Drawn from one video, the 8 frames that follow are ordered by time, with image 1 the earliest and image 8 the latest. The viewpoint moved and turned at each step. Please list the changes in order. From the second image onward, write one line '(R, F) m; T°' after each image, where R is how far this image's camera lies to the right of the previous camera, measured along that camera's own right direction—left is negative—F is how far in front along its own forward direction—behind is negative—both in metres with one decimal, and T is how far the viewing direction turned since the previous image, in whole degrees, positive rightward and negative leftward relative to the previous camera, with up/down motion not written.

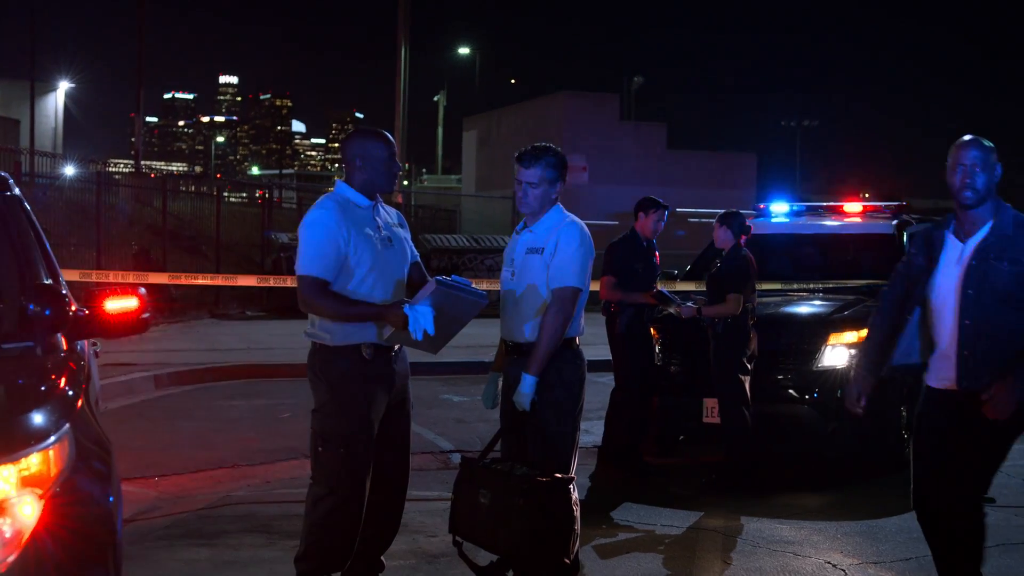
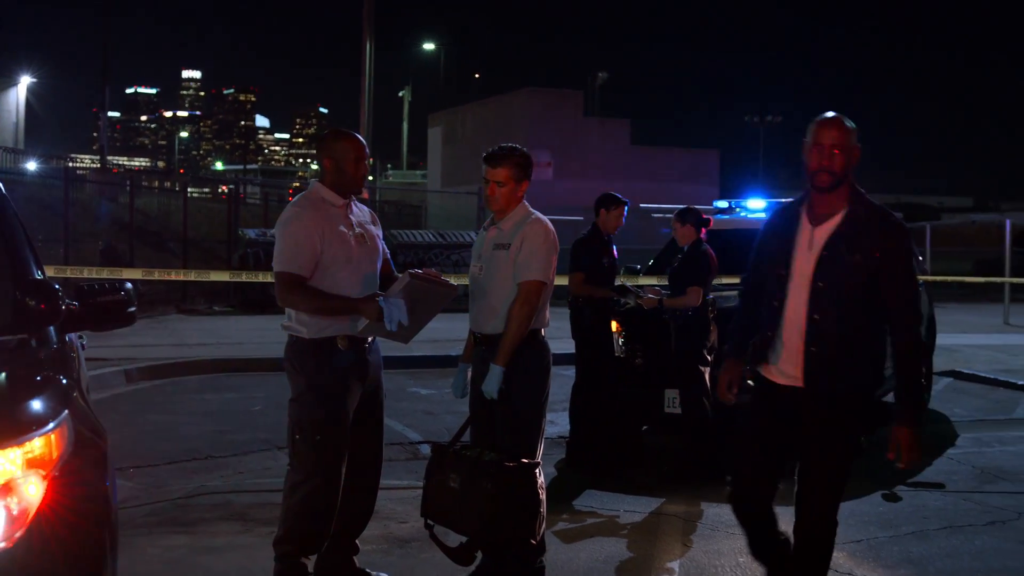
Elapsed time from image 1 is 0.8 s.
(0.0, -0.2) m; +1°
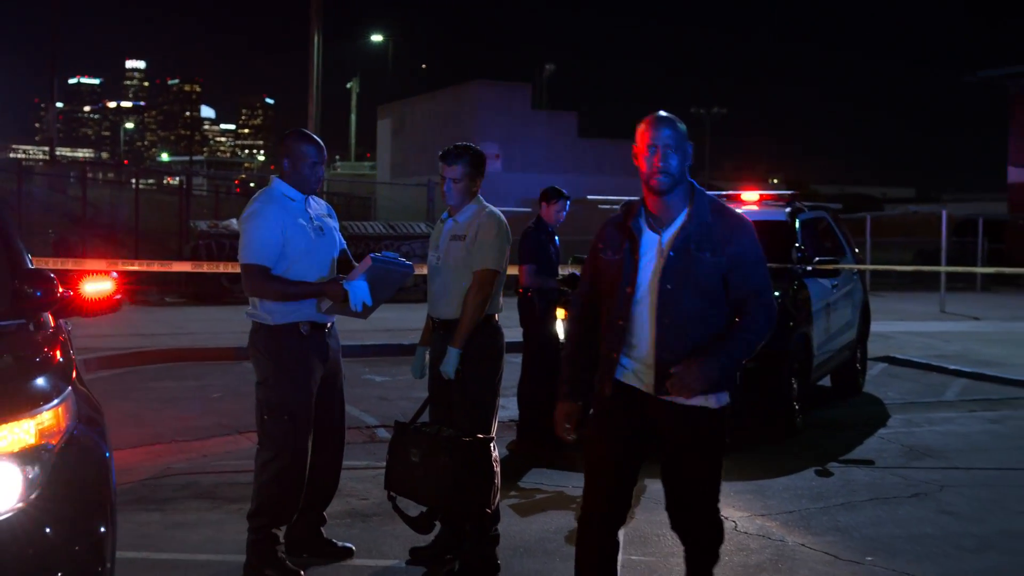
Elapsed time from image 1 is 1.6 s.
(0.0, -0.3) m; +2°
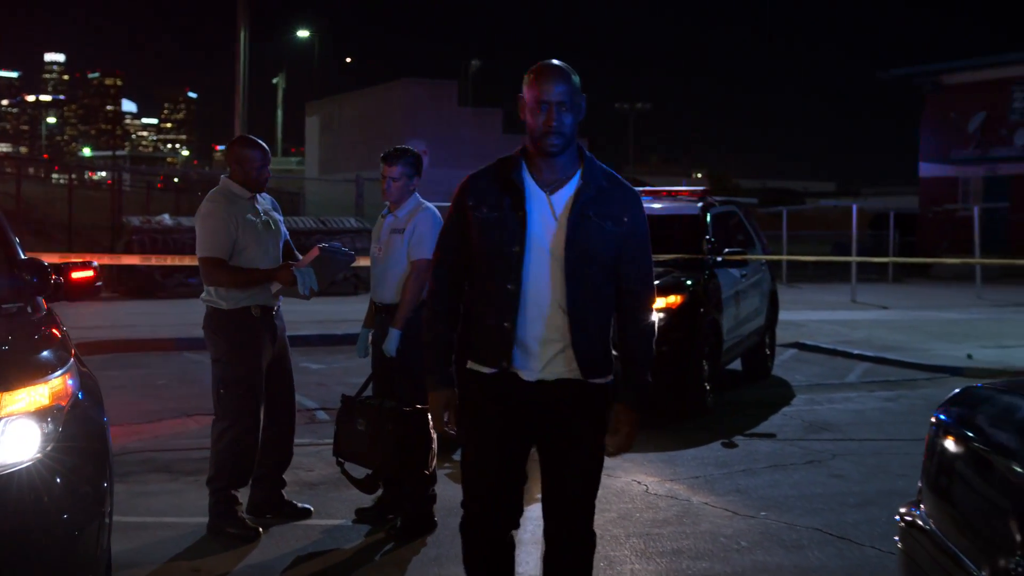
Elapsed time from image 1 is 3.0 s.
(0.0, -0.6) m; +3°
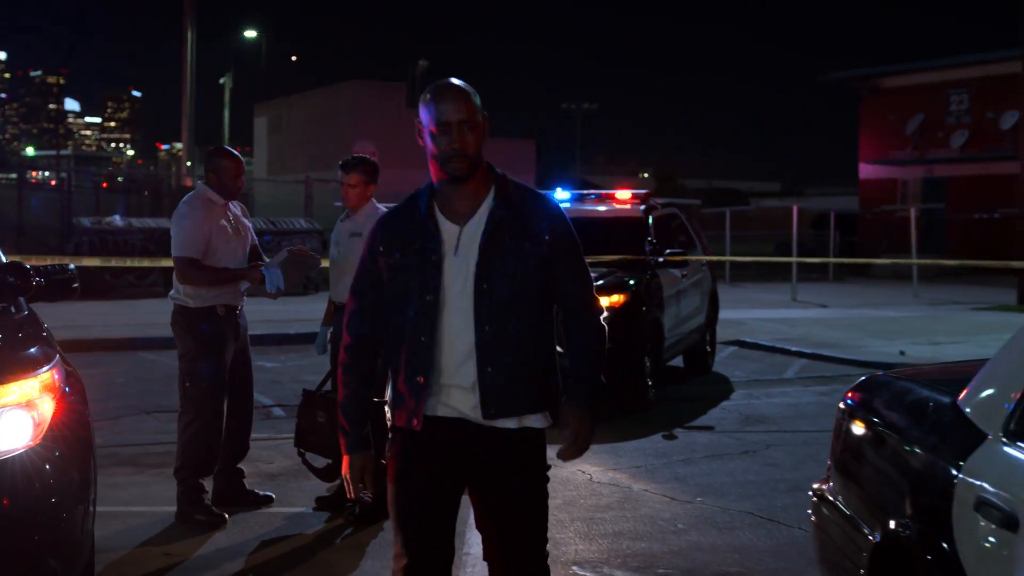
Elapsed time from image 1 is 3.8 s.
(0.0, -0.3) m; +2°
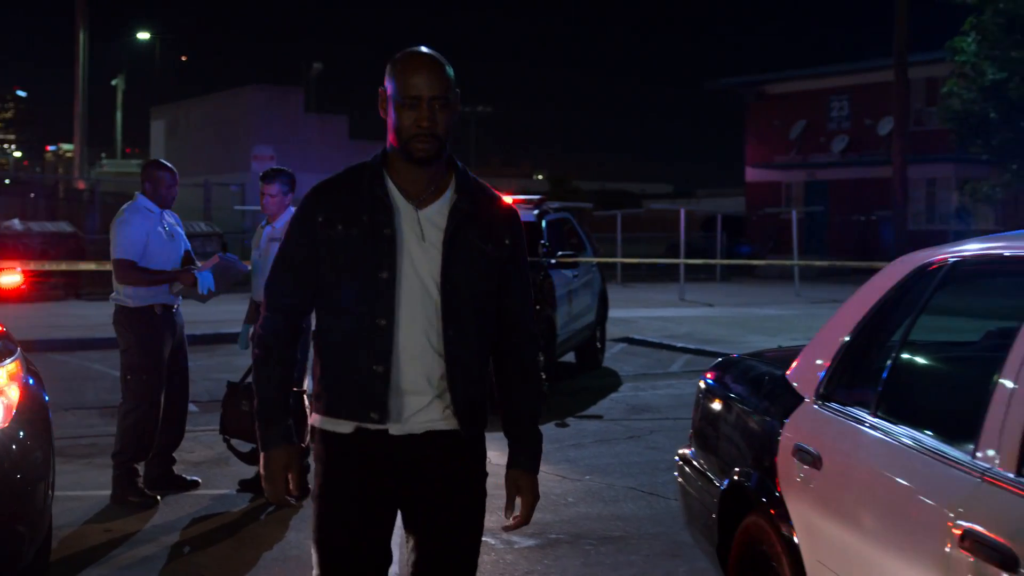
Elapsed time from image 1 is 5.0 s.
(0.0, -0.6) m; +4°
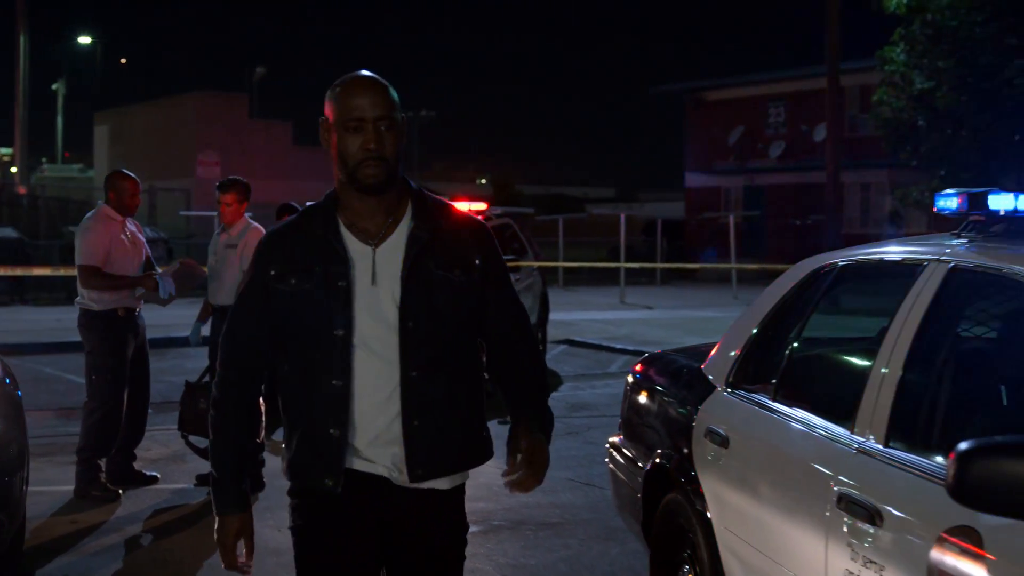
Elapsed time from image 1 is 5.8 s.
(0.0, -0.4) m; +2°
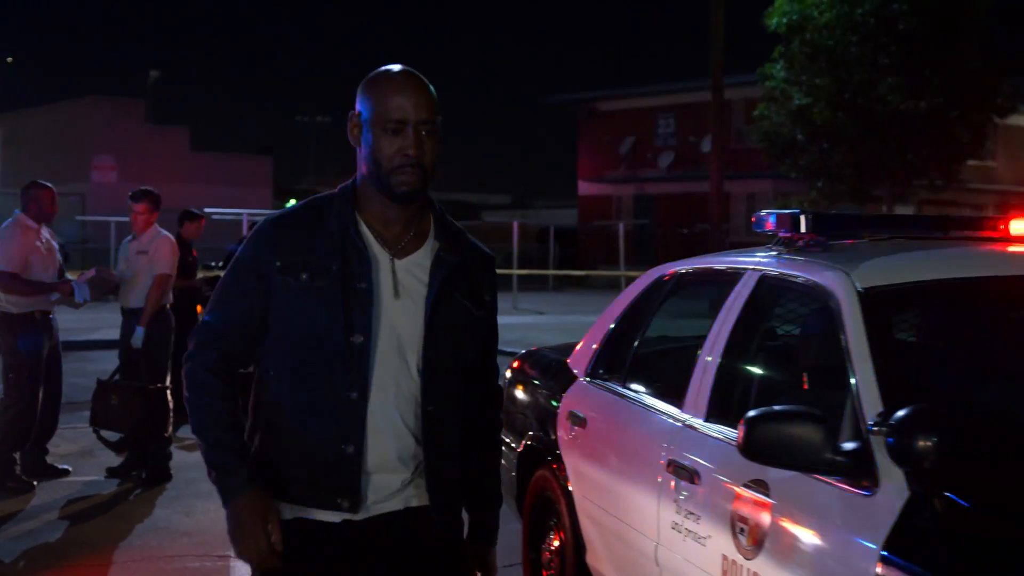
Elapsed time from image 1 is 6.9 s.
(0.0, -0.6) m; +4°
